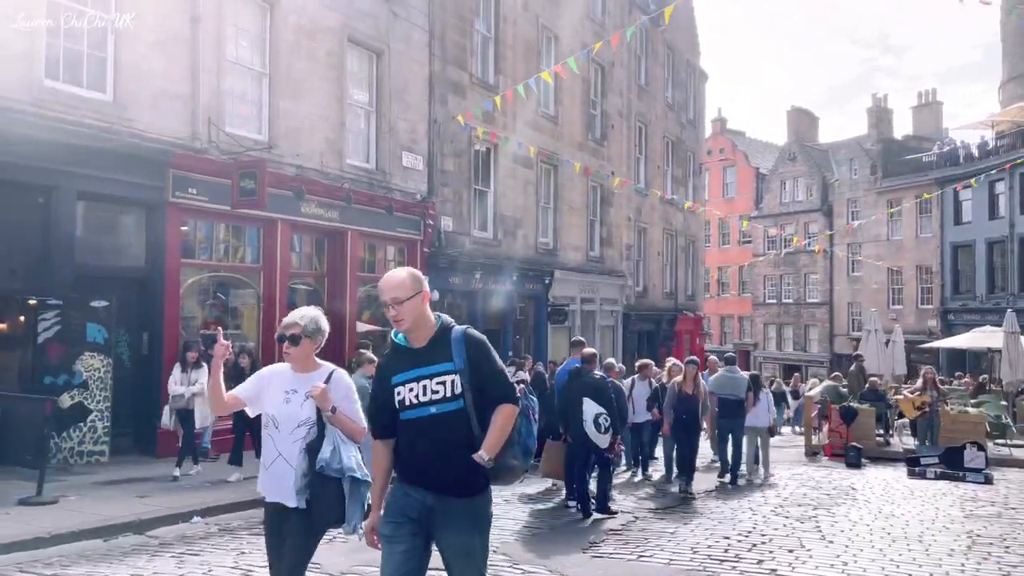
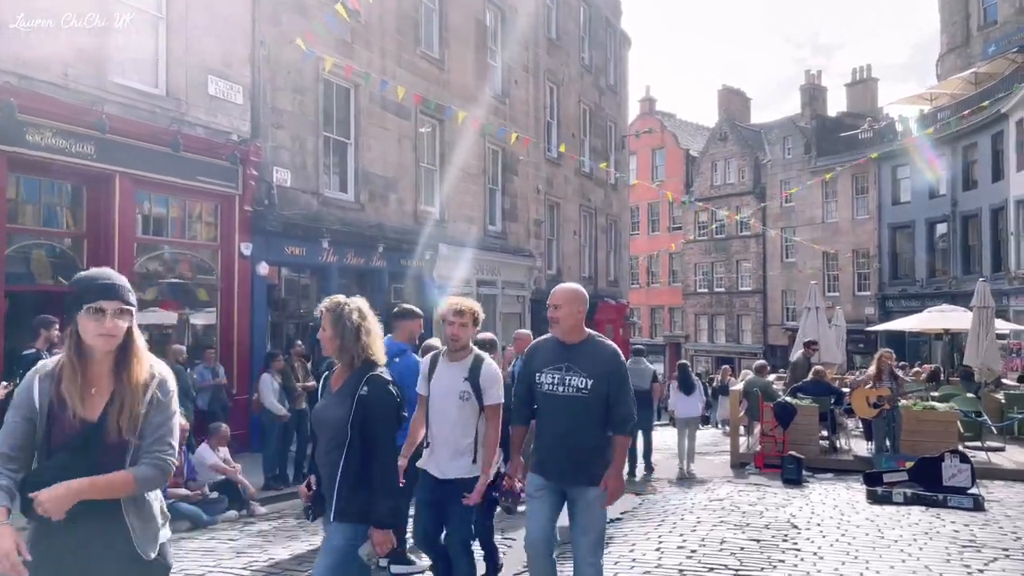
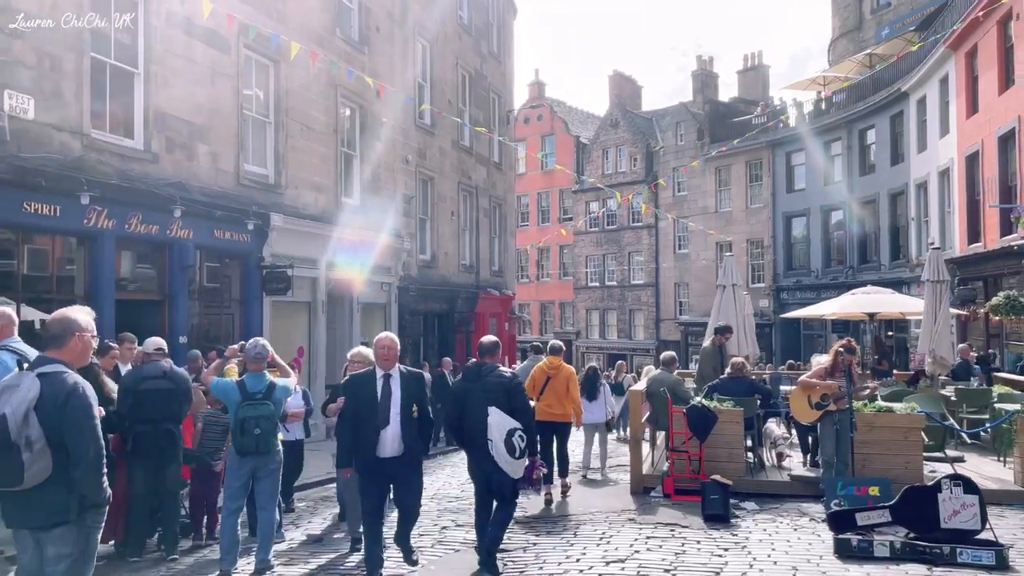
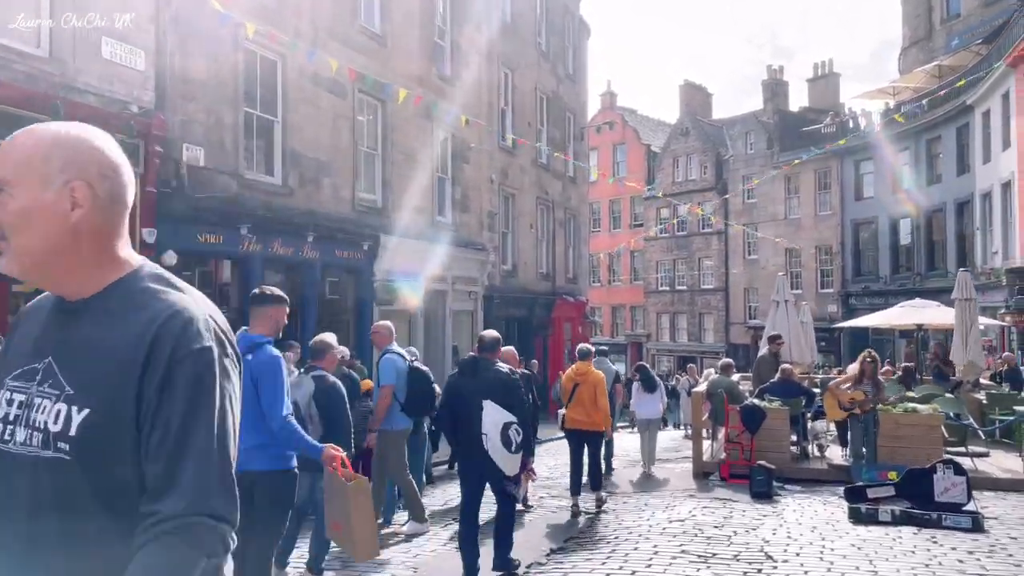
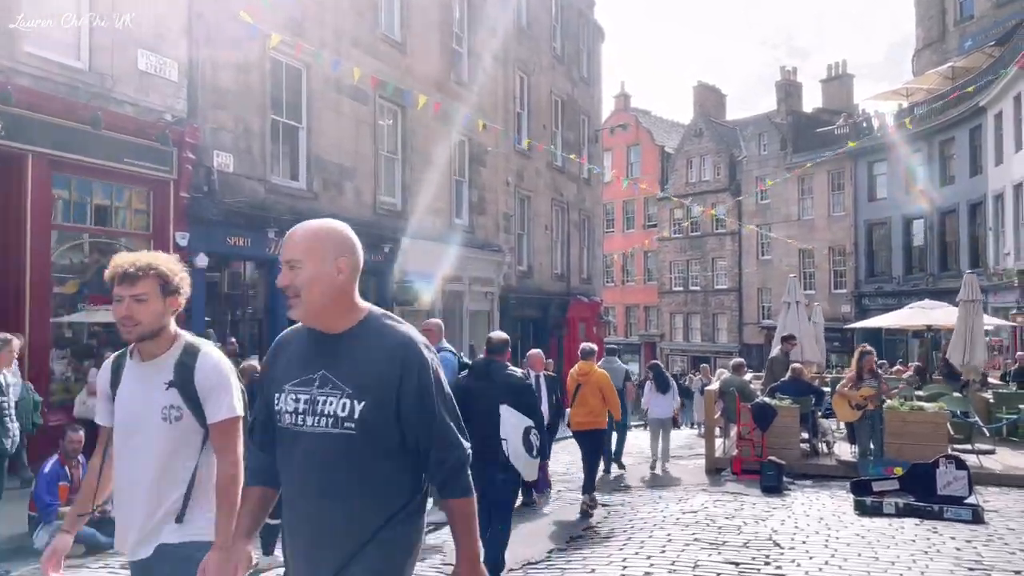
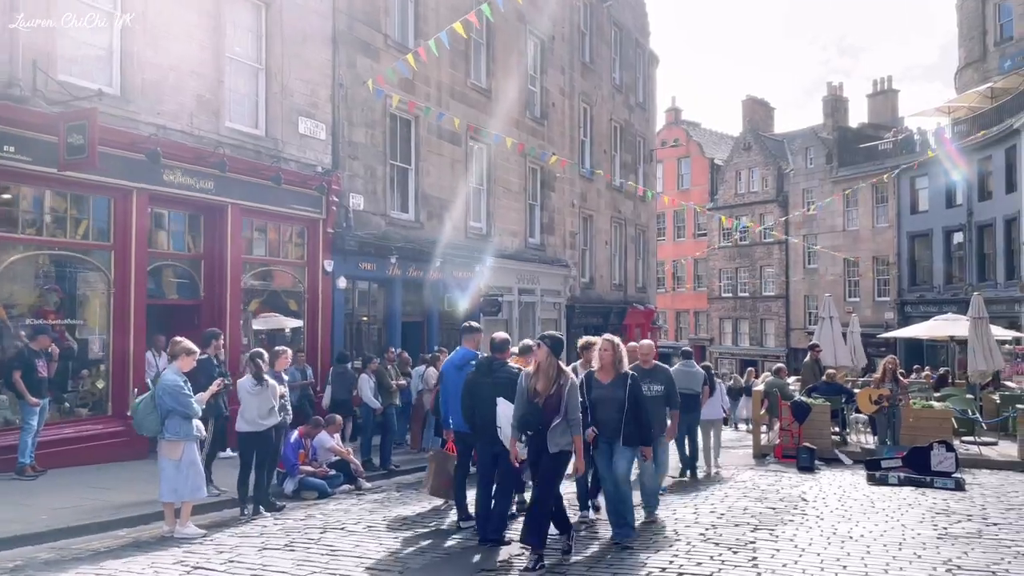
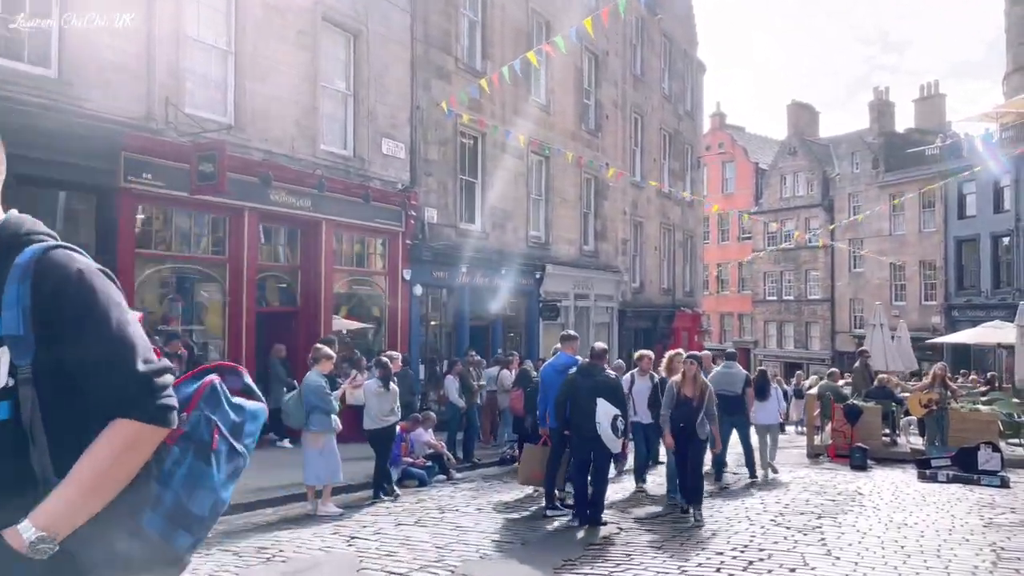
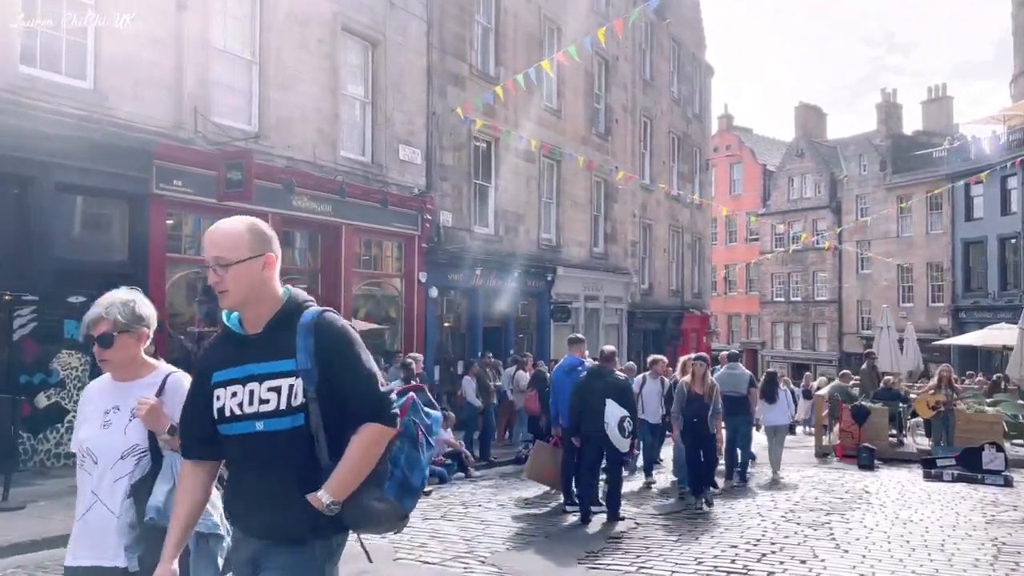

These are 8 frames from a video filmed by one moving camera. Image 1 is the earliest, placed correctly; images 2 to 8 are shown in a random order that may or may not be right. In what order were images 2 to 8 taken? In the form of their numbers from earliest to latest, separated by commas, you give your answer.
8, 7, 6, 2, 5, 4, 3
